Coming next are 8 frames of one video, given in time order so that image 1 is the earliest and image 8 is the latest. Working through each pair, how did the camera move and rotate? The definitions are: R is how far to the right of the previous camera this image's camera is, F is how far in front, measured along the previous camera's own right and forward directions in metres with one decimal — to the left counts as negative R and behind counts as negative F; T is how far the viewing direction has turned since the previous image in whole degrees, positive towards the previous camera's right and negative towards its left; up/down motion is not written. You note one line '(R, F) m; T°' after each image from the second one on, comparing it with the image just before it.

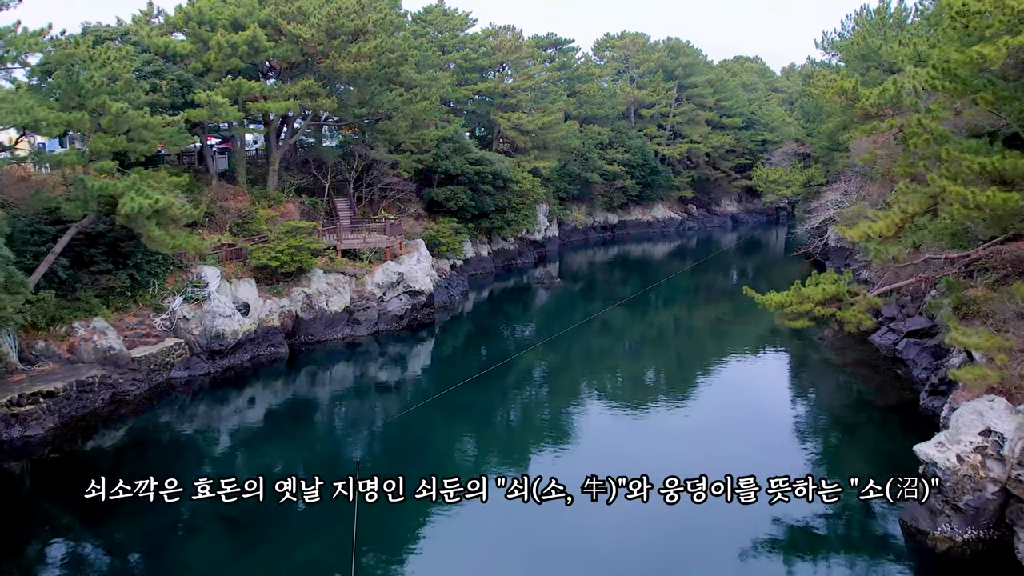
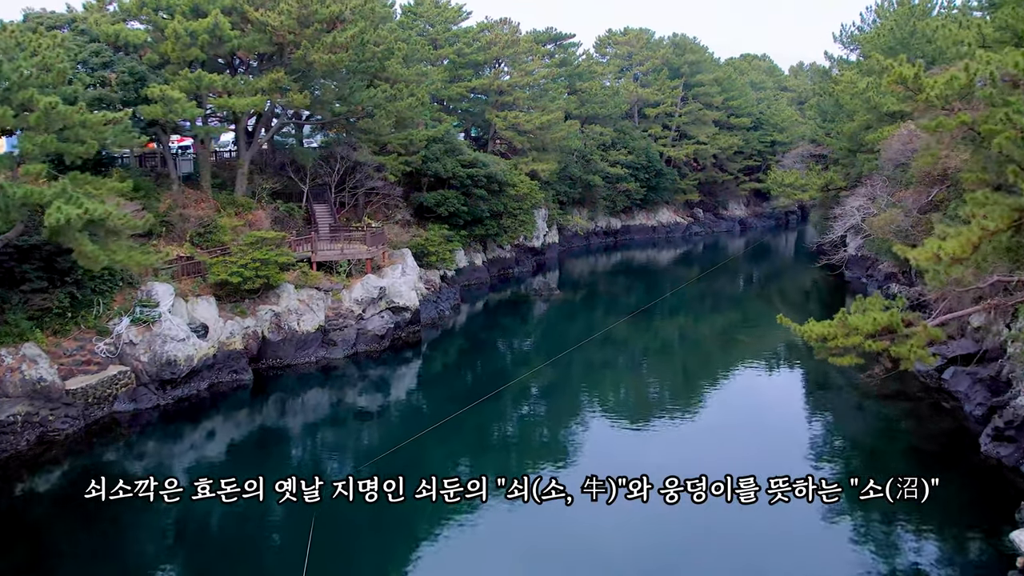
(+0.2, +2.4) m; 0°
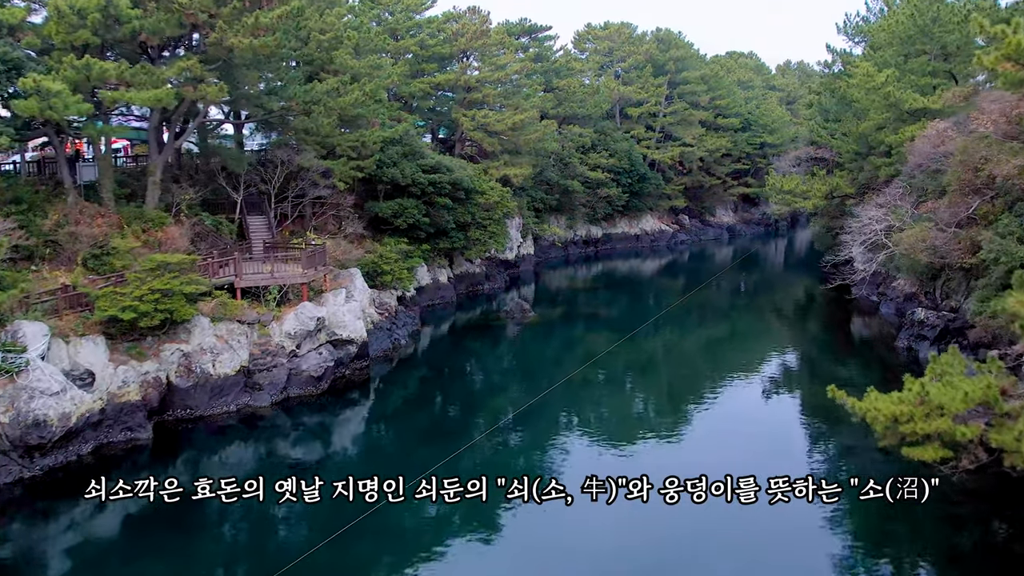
(+0.3, +3.5) m; +1°
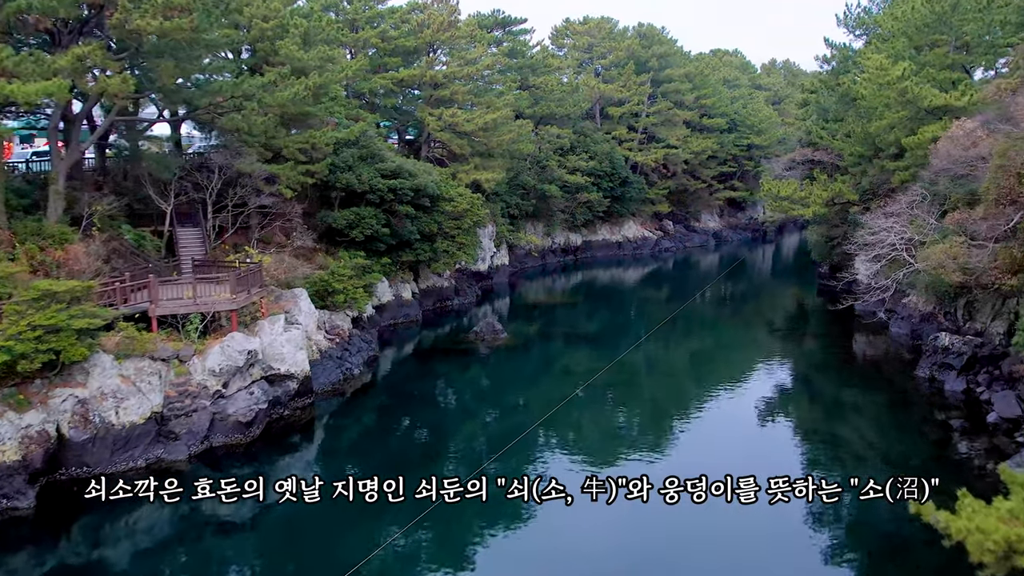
(+0.2, +2.7) m; +1°
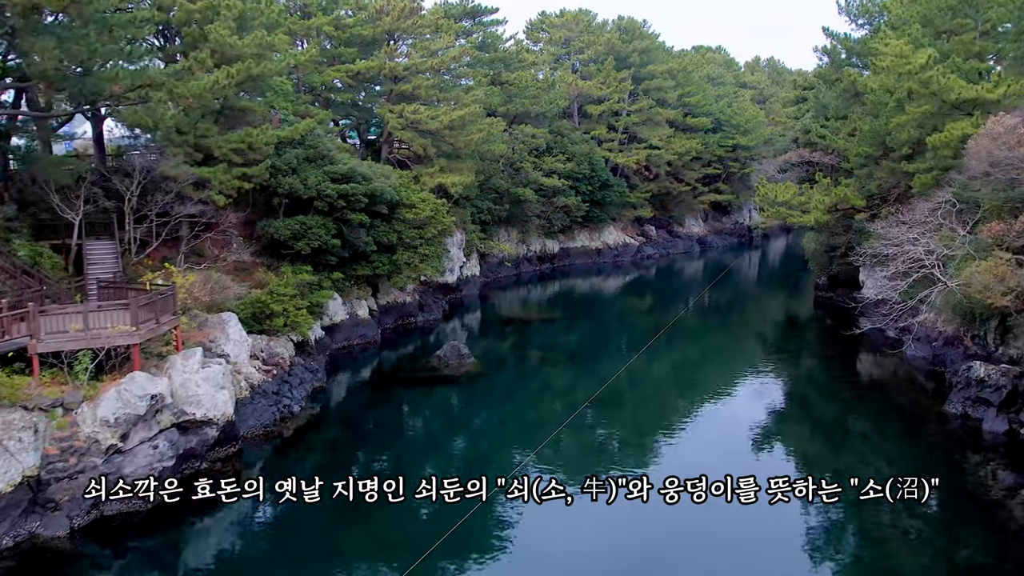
(+0.2, +2.7) m; +1°
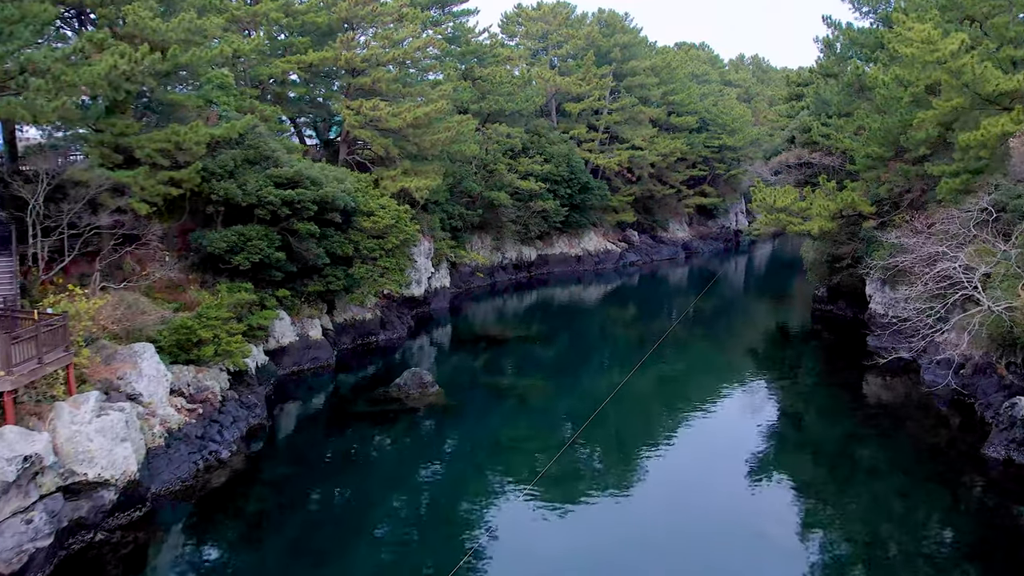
(+0.2, +2.4) m; +1°
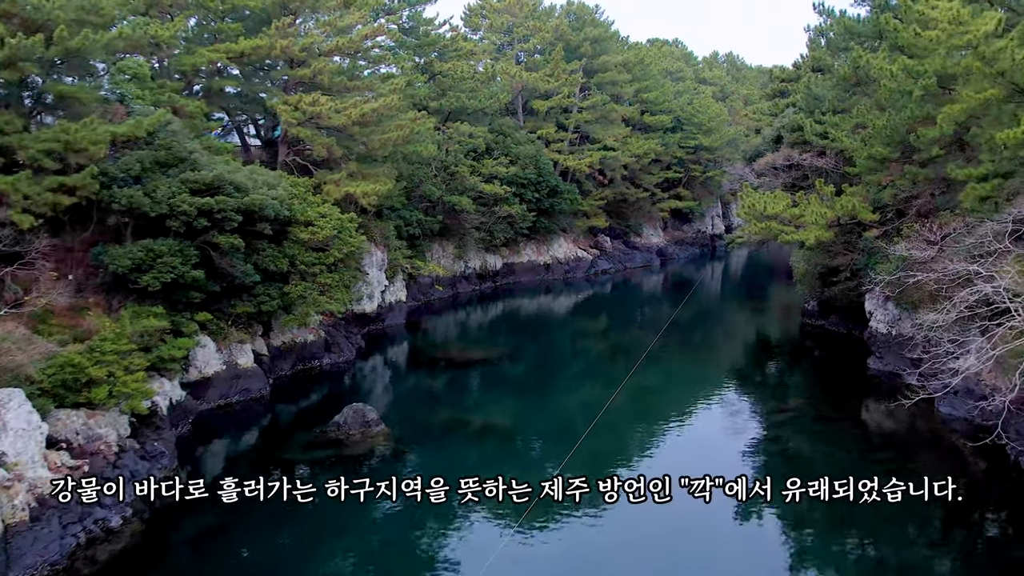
(+0.2, +2.5) m; +2°
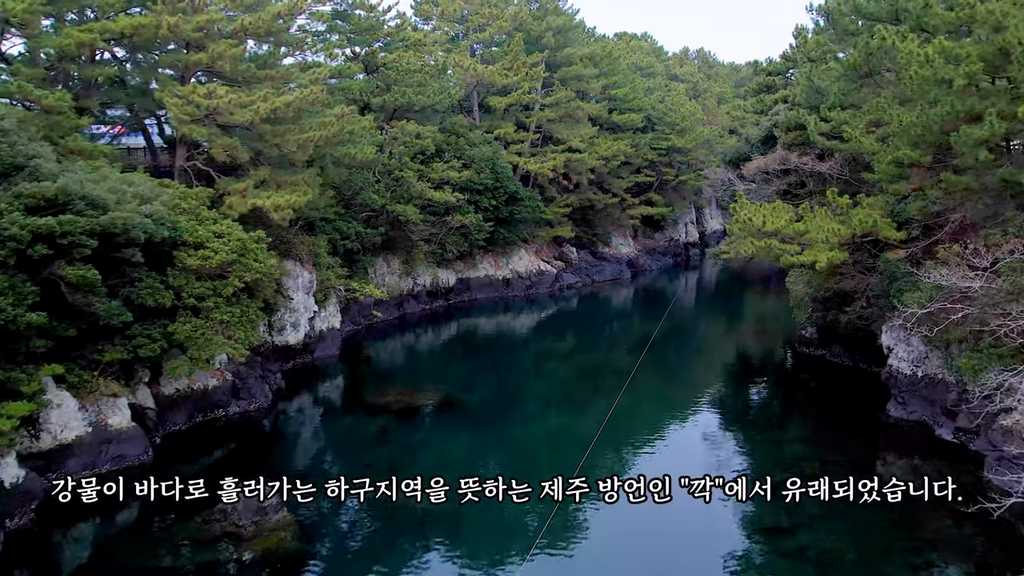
(+0.3, +3.5) m; +2°
